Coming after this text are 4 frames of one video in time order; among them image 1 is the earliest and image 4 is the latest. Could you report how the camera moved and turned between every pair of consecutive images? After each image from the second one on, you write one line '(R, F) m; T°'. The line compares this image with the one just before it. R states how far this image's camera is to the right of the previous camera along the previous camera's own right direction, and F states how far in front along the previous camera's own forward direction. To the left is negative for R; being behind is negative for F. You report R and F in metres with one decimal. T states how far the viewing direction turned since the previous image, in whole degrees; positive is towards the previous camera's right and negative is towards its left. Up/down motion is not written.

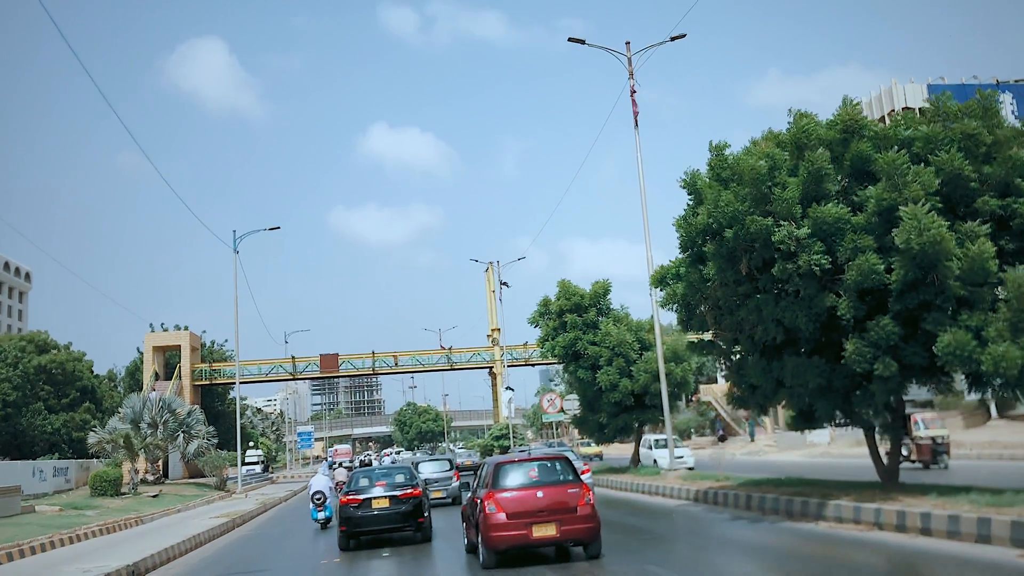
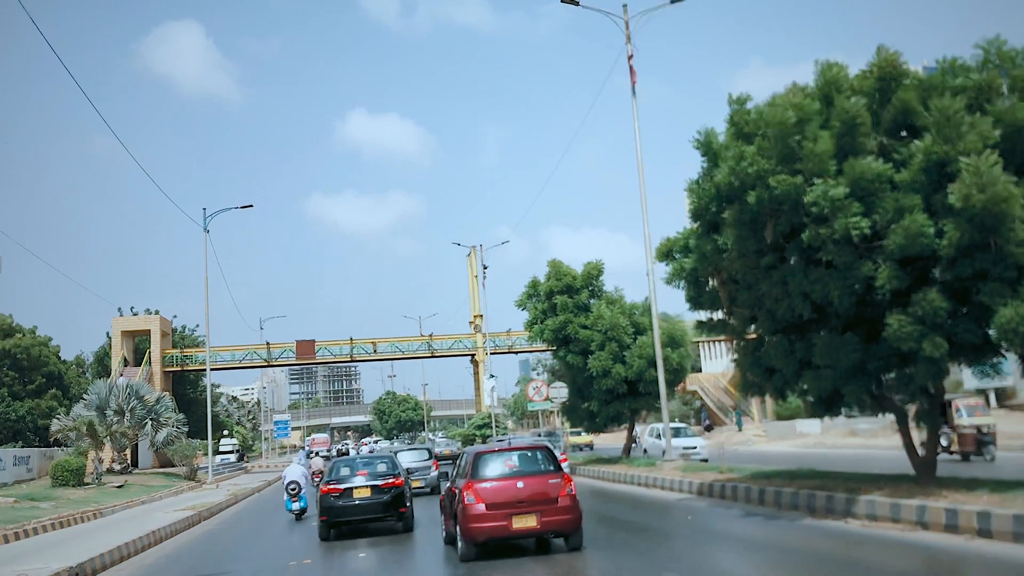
(-0.2, +1.6) m; +1°
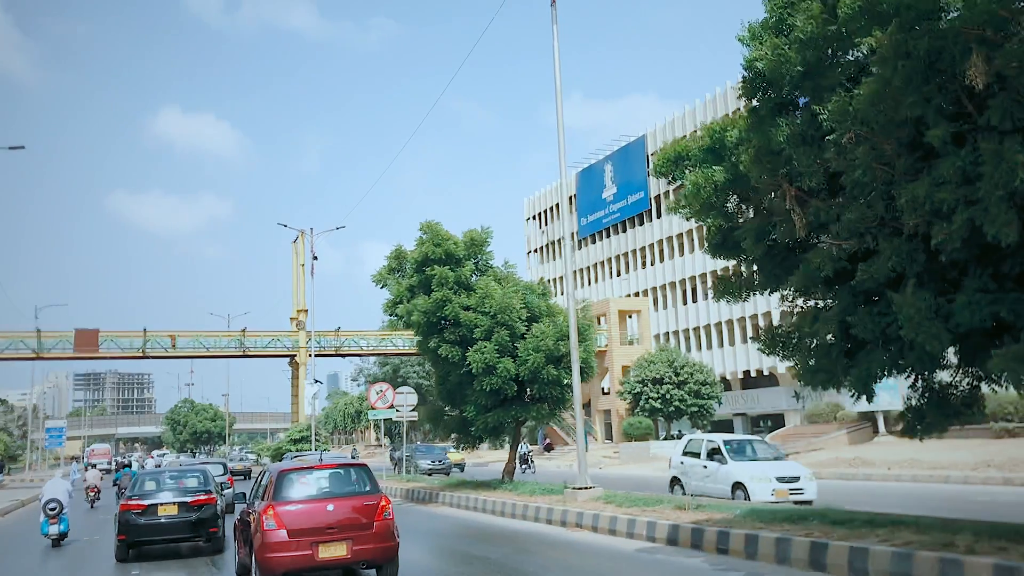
(-0.9, +6.4) m; +11°
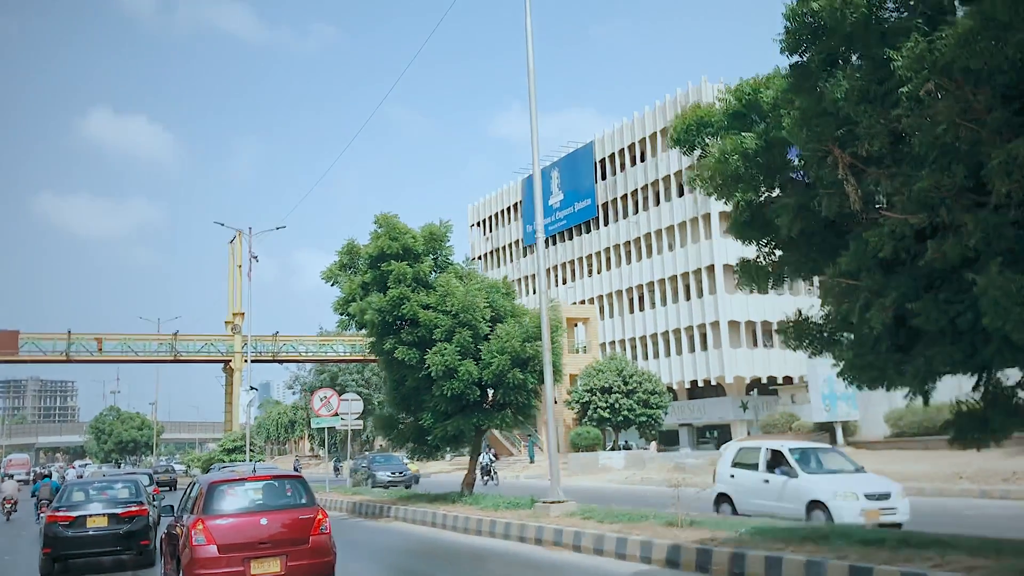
(-0.5, +1.4) m; +4°
